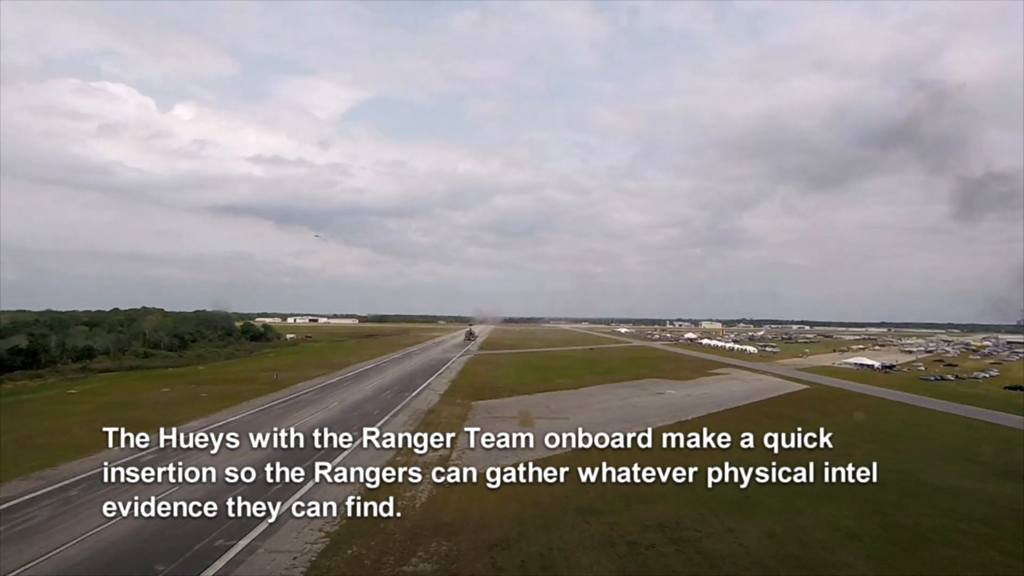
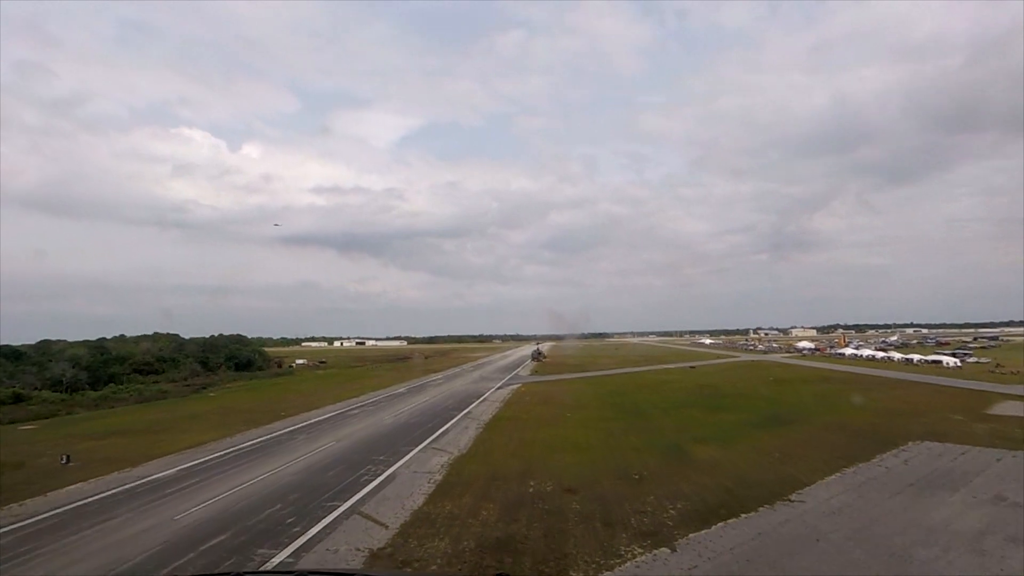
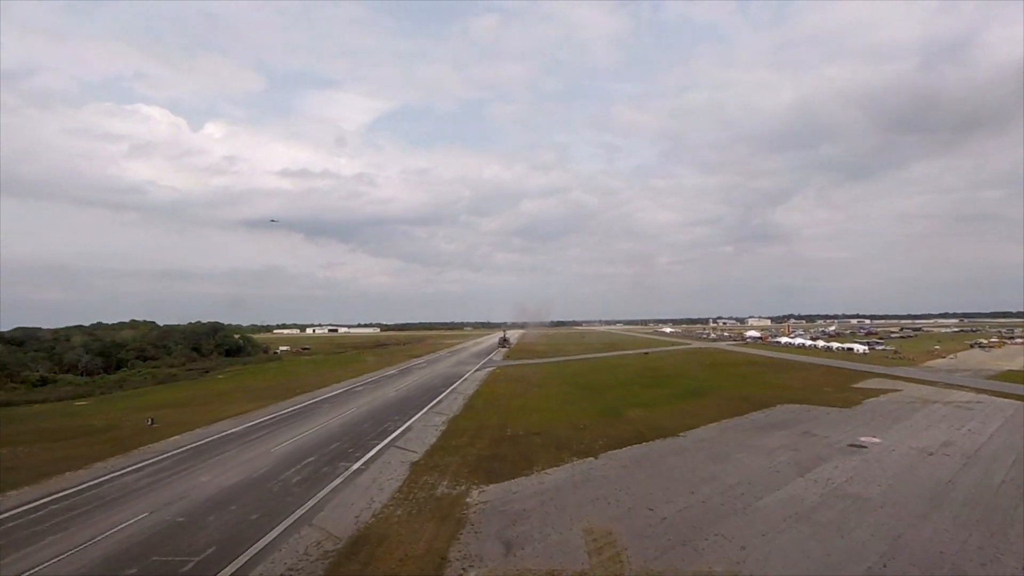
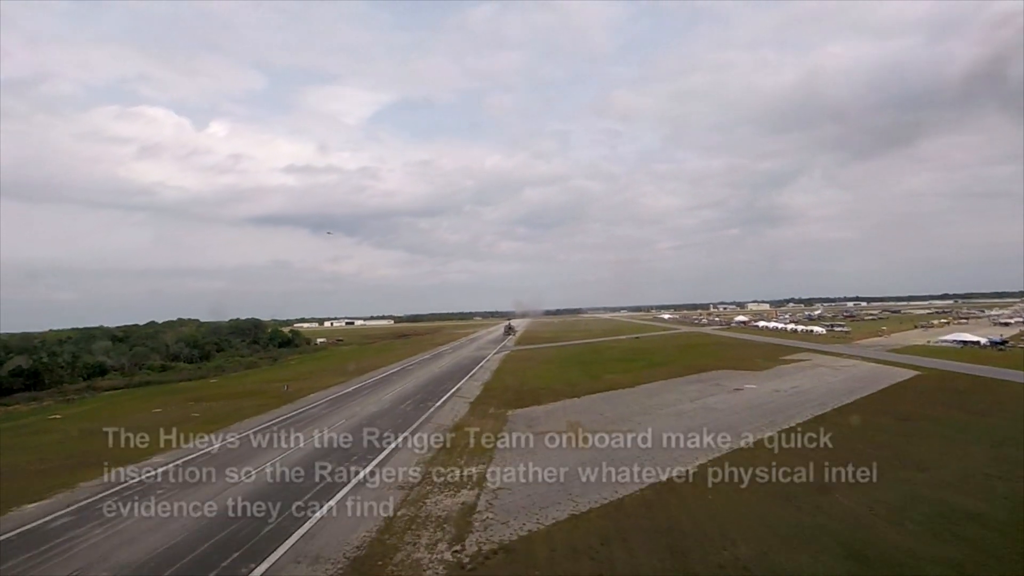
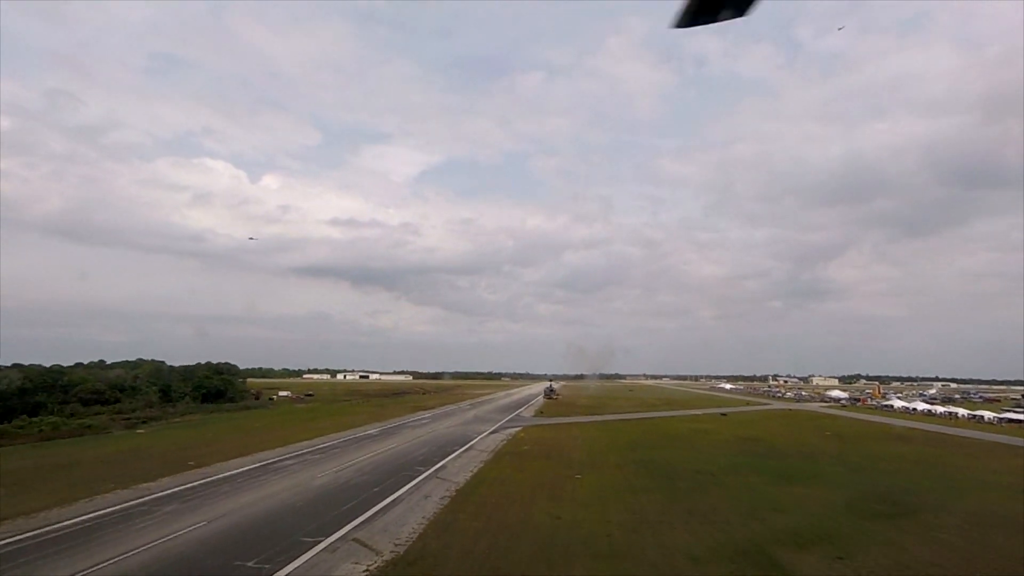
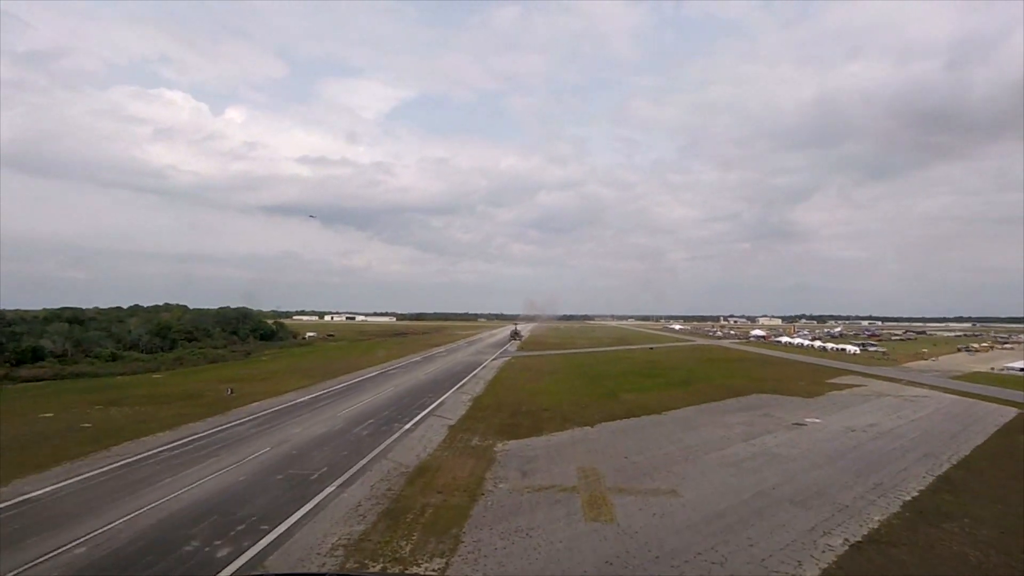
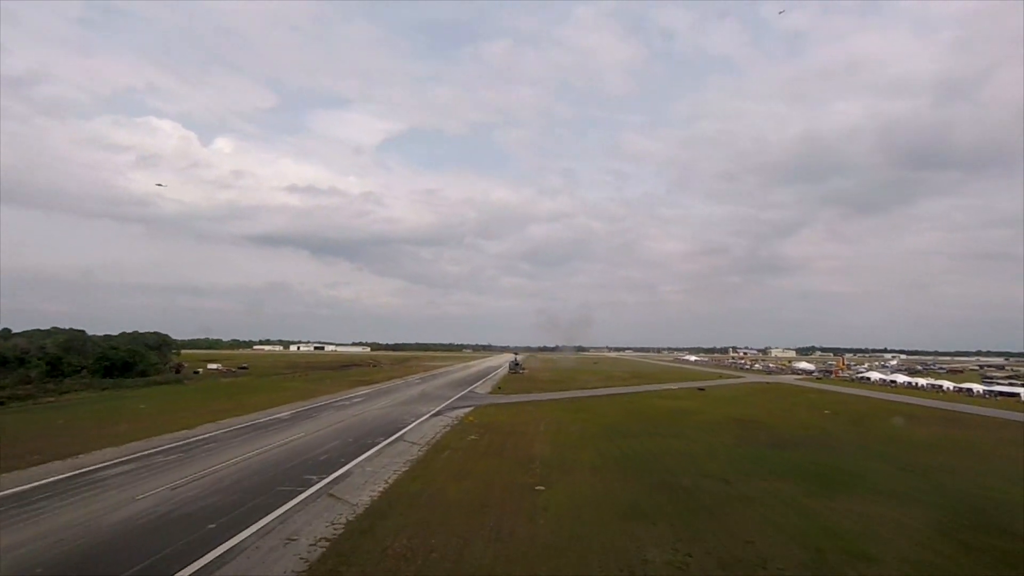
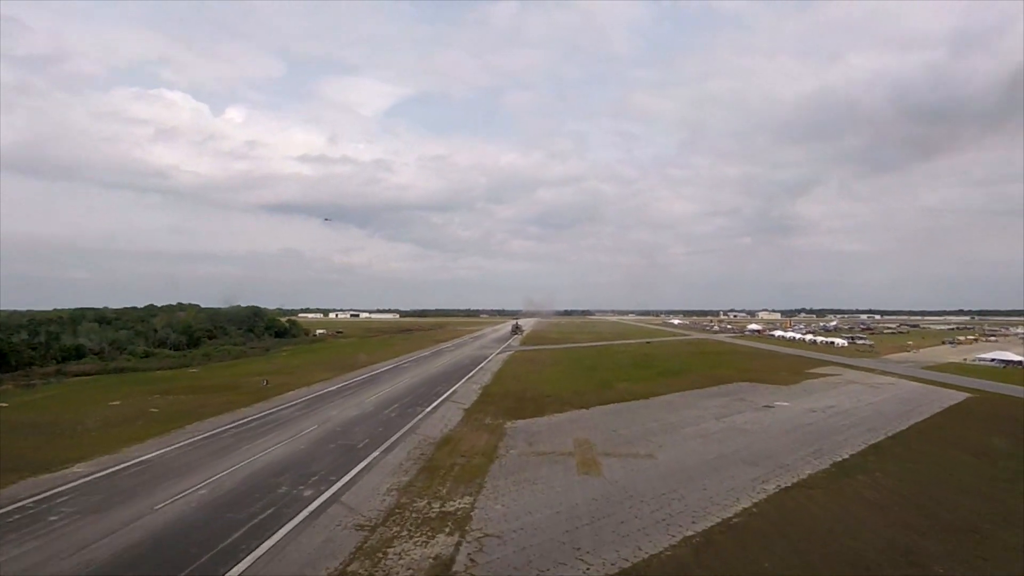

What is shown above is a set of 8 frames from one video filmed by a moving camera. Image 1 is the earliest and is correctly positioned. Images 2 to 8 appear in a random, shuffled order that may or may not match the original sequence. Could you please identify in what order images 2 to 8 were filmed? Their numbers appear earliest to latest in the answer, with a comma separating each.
4, 8, 6, 3, 2, 5, 7
